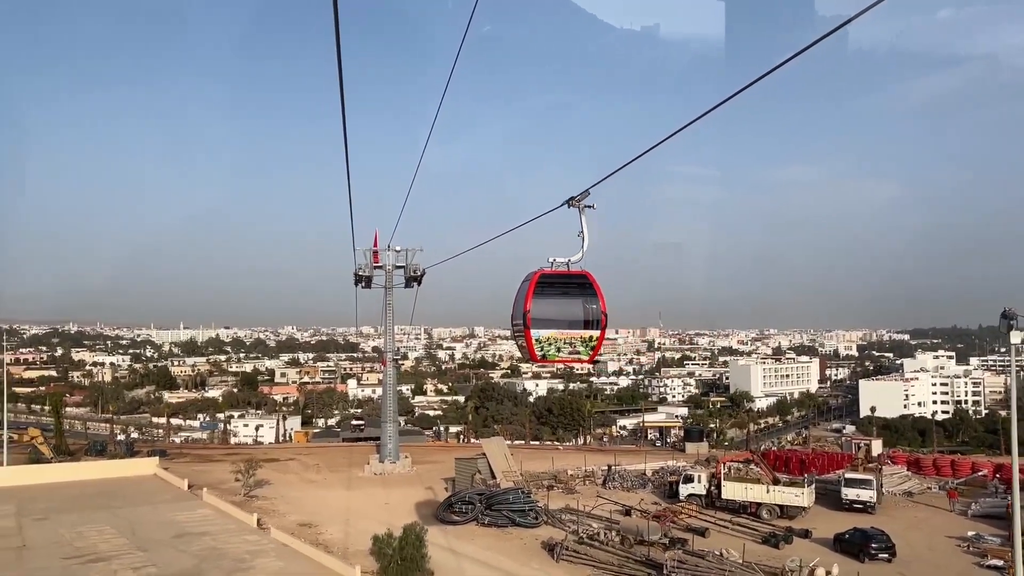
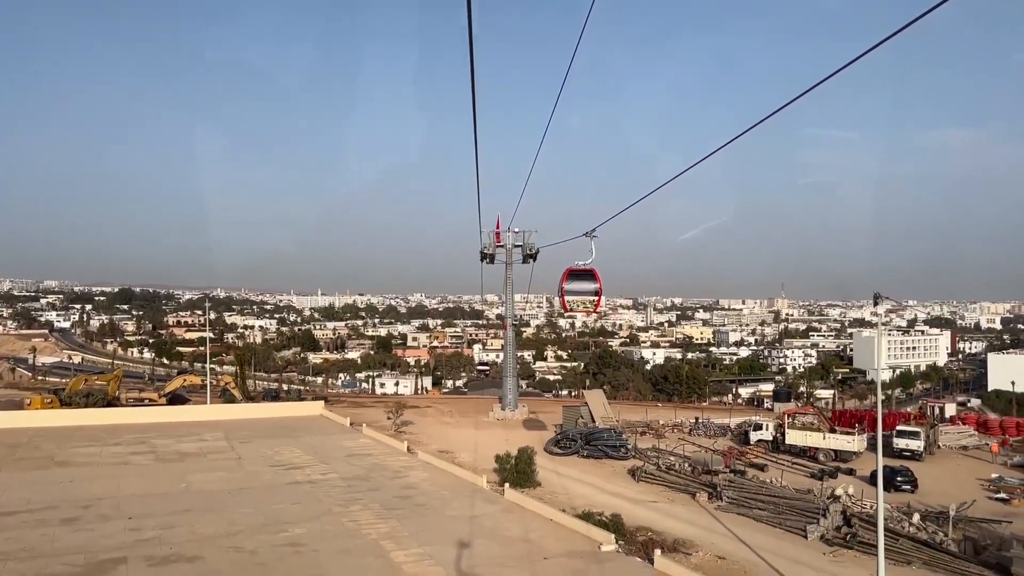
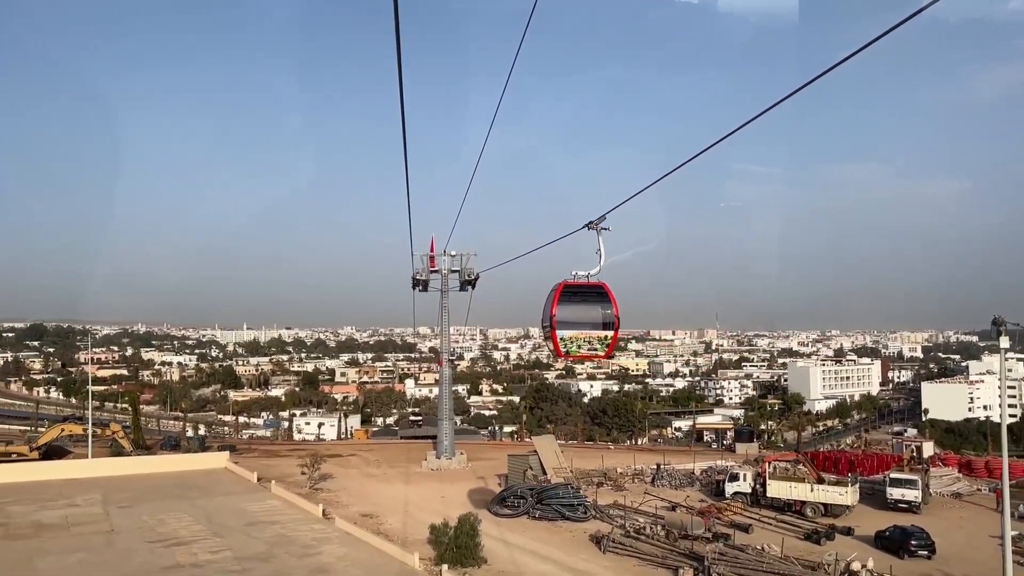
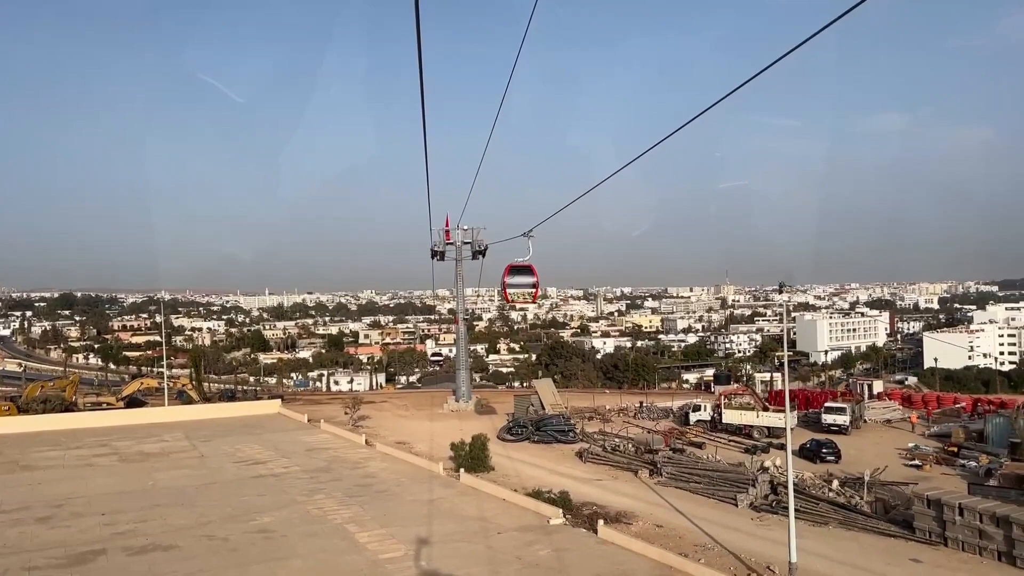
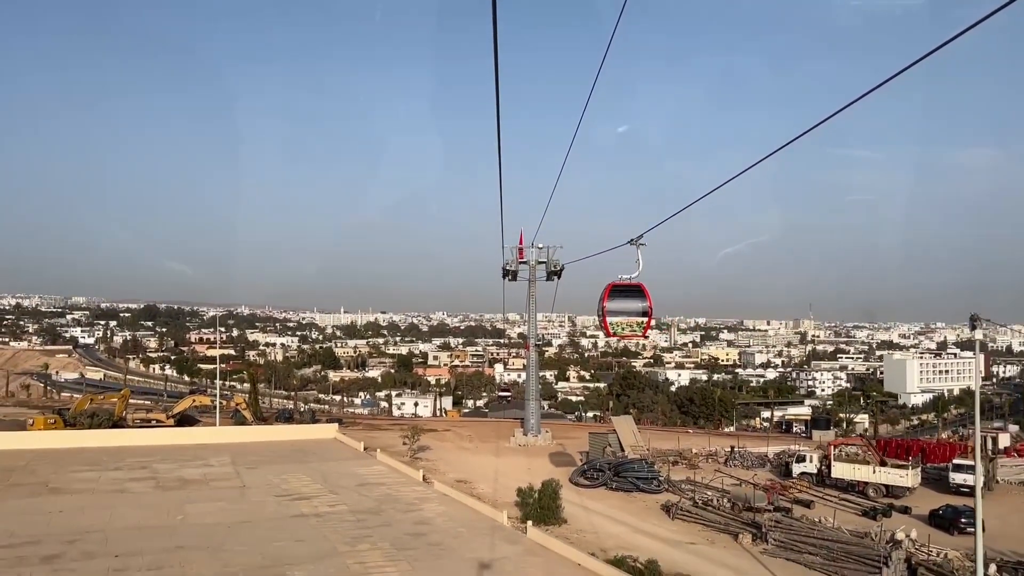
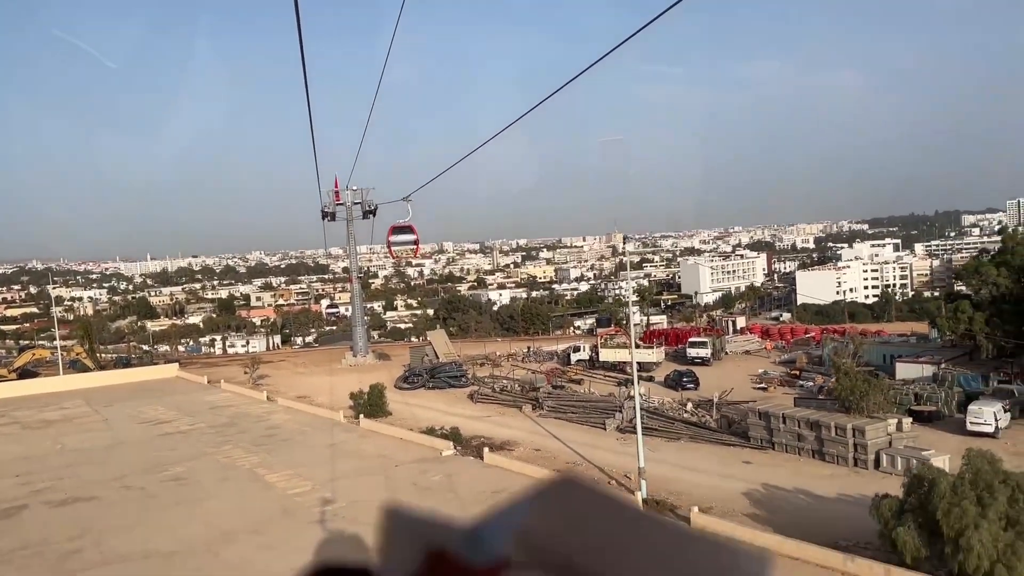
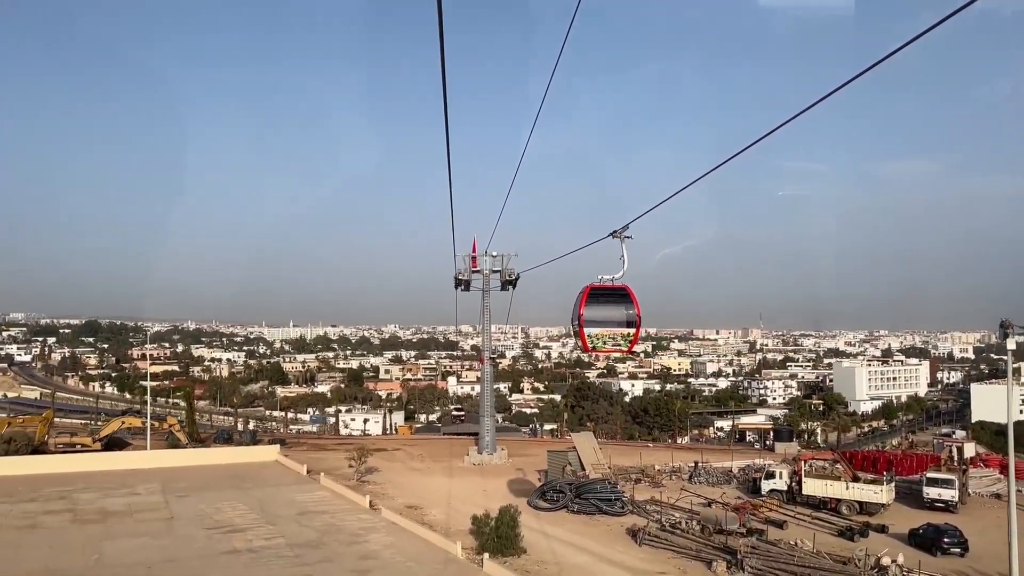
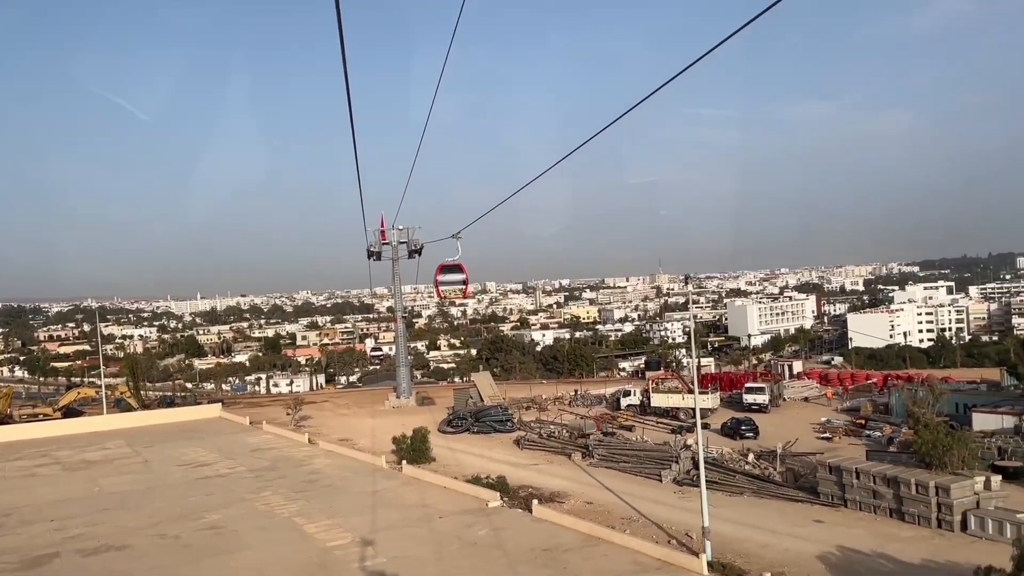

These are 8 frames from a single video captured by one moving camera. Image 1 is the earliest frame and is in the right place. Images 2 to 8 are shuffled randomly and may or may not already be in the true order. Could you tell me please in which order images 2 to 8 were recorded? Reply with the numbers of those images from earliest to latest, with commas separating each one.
3, 7, 5, 2, 4, 8, 6
